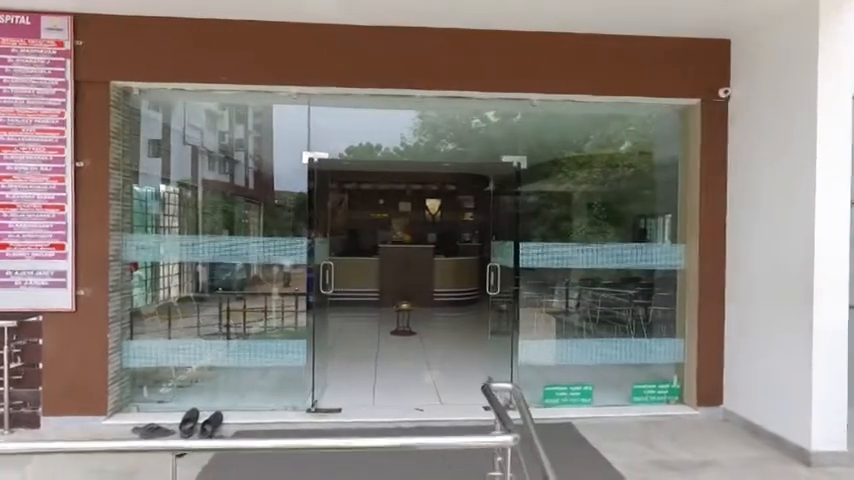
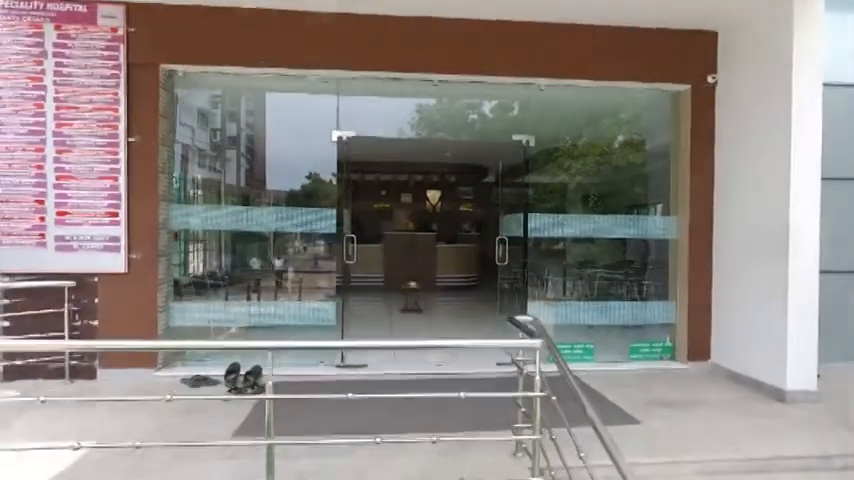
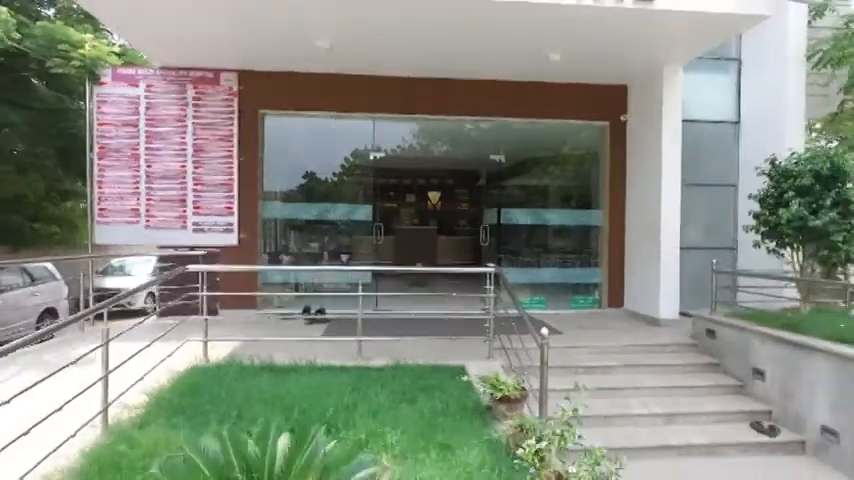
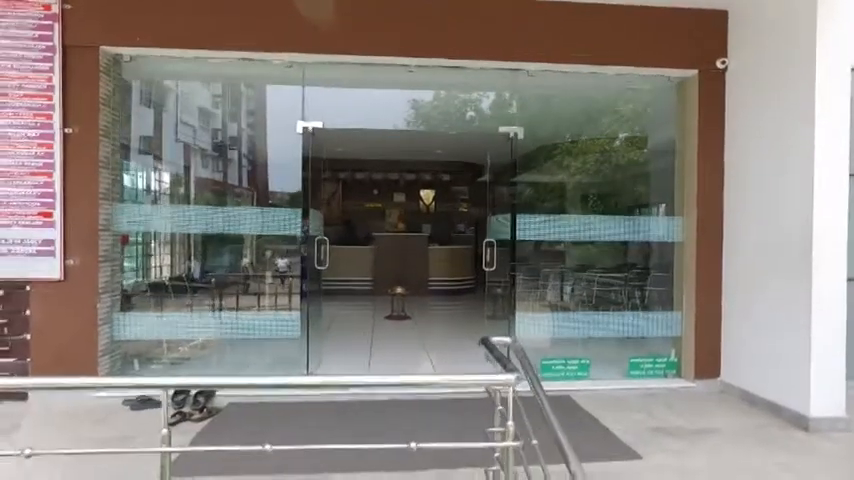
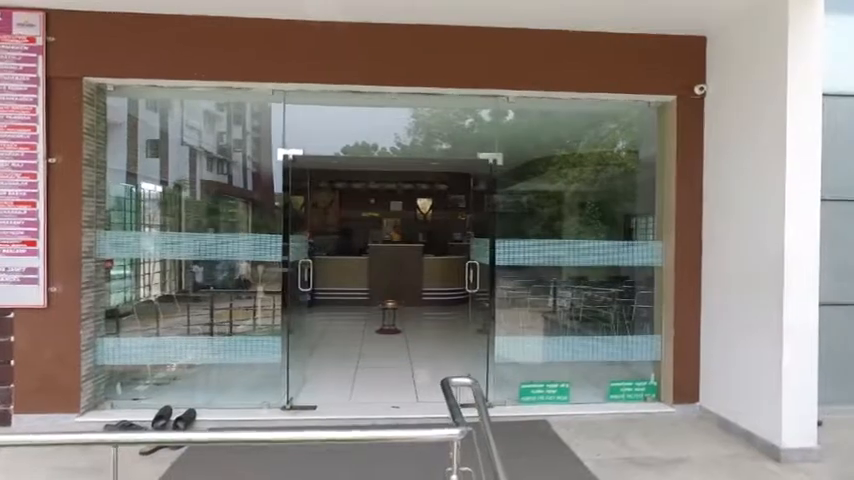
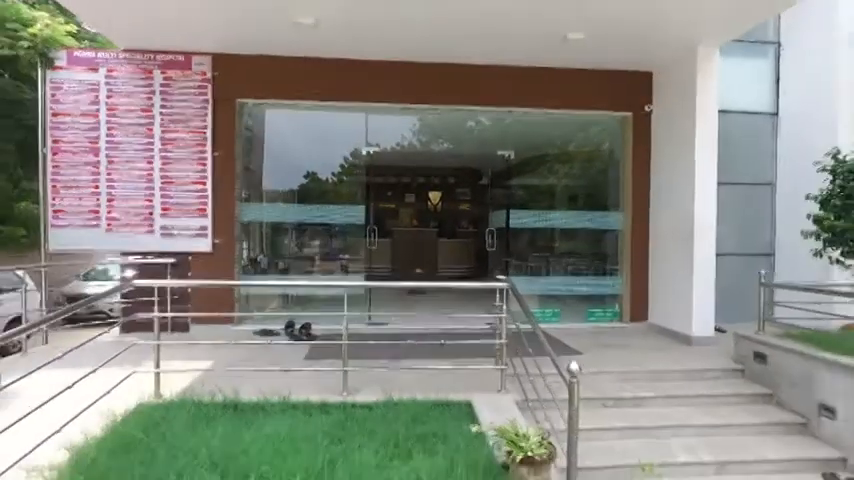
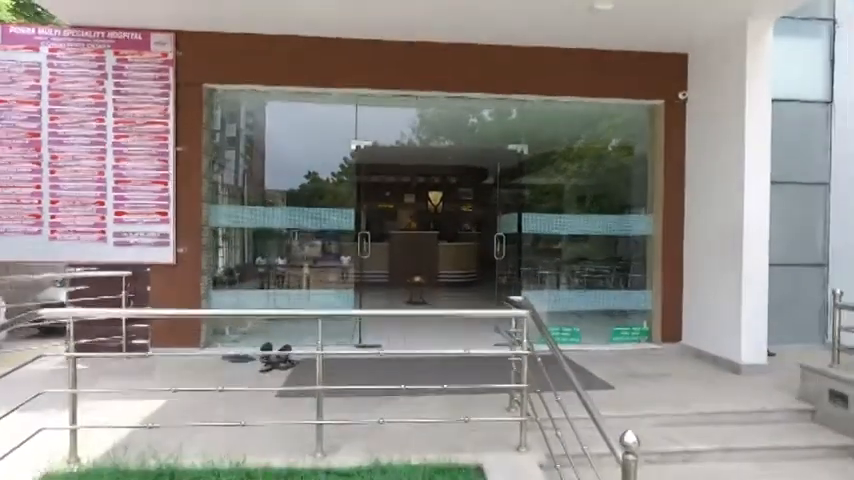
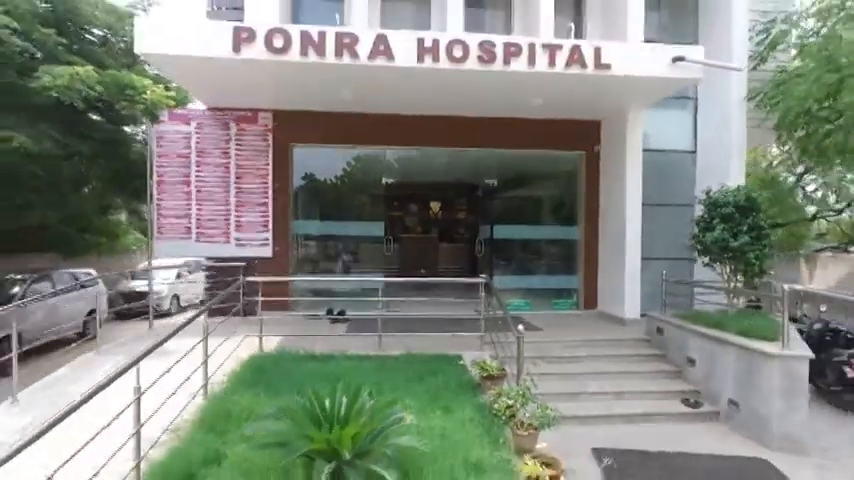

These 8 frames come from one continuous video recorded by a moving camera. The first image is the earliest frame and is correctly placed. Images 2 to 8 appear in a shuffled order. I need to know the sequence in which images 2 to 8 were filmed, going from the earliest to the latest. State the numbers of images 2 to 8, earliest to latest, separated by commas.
5, 4, 2, 7, 6, 3, 8
